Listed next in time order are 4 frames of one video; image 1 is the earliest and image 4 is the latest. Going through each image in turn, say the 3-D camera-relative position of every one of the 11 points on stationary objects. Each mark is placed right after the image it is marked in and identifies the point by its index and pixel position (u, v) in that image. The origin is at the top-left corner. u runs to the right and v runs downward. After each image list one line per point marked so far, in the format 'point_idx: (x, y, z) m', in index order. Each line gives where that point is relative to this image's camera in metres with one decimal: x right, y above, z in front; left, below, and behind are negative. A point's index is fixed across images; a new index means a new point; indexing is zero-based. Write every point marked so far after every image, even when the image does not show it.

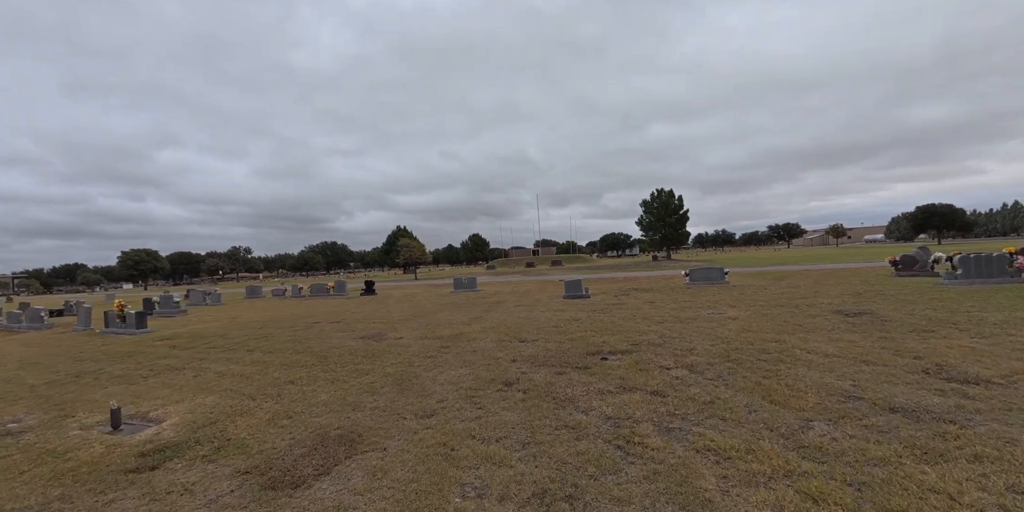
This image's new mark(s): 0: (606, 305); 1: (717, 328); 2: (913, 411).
0: (+3.3, -1.8, +15.5) m
1: (+5.0, -1.7, +10.5) m
2: (+5.1, -2.0, +5.5) m
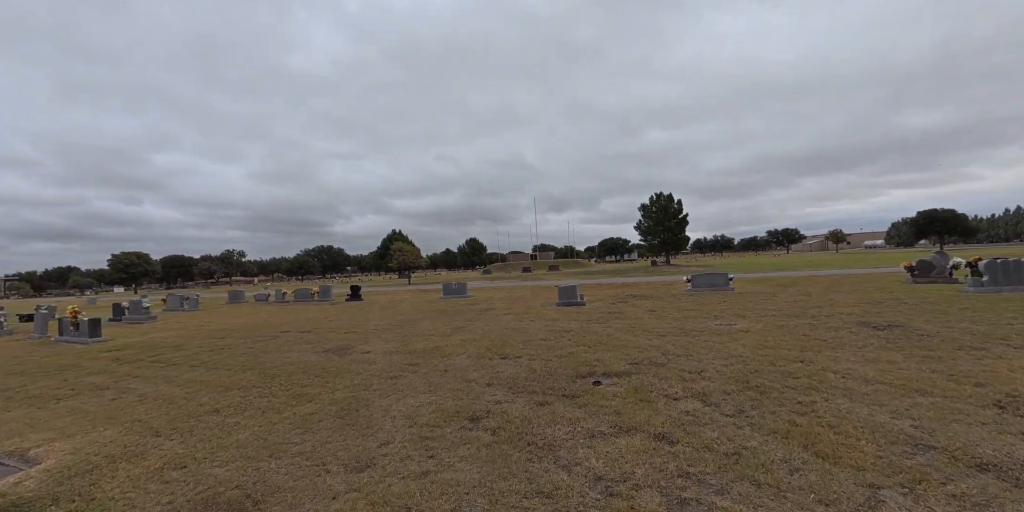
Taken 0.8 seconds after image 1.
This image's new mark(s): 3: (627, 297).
0: (+2.9, -1.9, +14.1) m
1: (+4.5, -1.8, +9.1) m
2: (+4.7, -2.0, +4.1) m
3: (+4.9, -1.8, +18.2) m
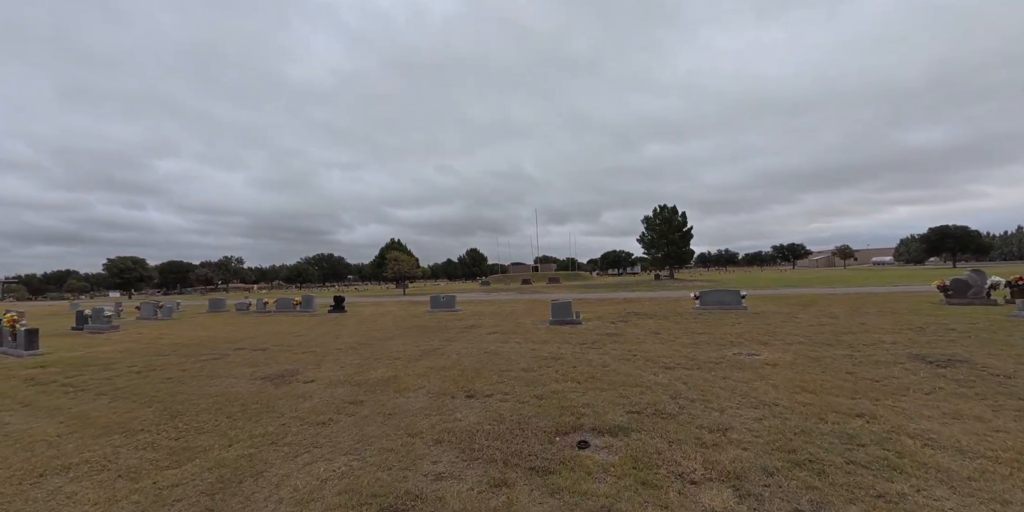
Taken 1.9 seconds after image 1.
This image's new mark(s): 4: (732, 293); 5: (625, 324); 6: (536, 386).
0: (+2.4, -2.2, +12.2) m
1: (+4.0, -2.1, +7.1) m
2: (+4.1, -2.2, +2.2) m
3: (+4.4, -2.3, +16.3) m
4: (+8.8, -1.5, +17.4) m
5: (+3.7, -2.2, +14.1) m
6: (+0.4, -2.2, +7.4) m
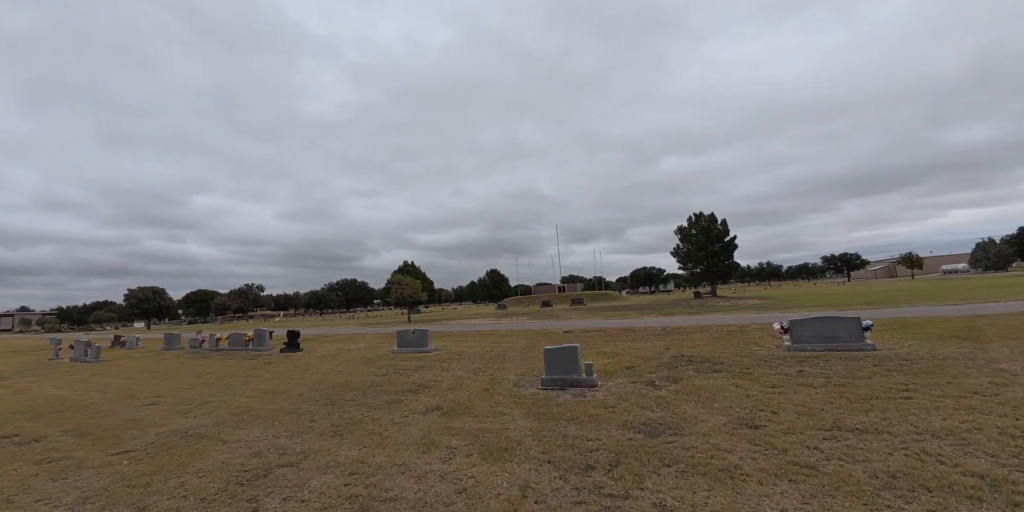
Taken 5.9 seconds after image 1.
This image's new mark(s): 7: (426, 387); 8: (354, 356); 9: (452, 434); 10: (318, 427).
0: (+1.4, -2.3, +5.6) m
1: (+2.7, -1.9, +0.5) m
2: (+2.5, -1.7, -4.5) m
3: (+3.7, -2.5, +9.6) m
4: (+8.2, -1.6, +10.4) m
5: (+2.8, -2.3, +7.5) m
6: (-0.9, -2.1, +1.0) m
7: (-2.1, -3.1, +10.3) m
8: (-6.3, -4.0, +17.4) m
9: (-0.9, -2.6, +6.4) m
10: (-3.2, -2.9, +7.3) m
